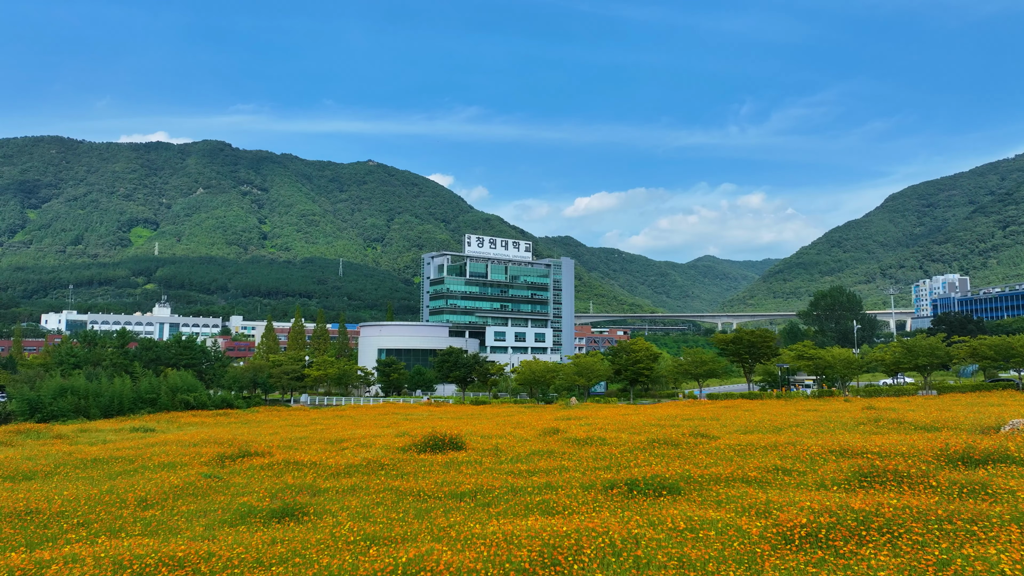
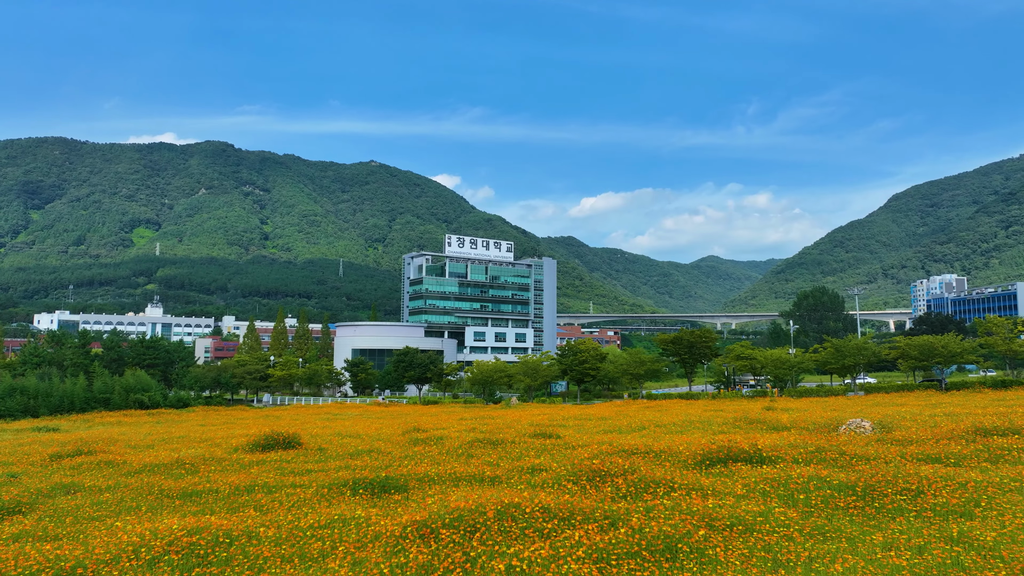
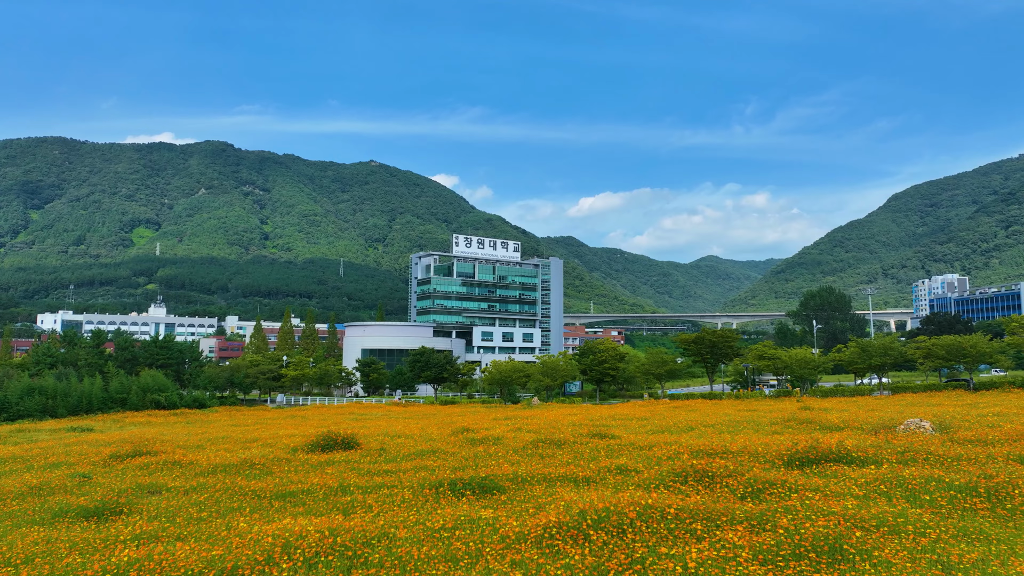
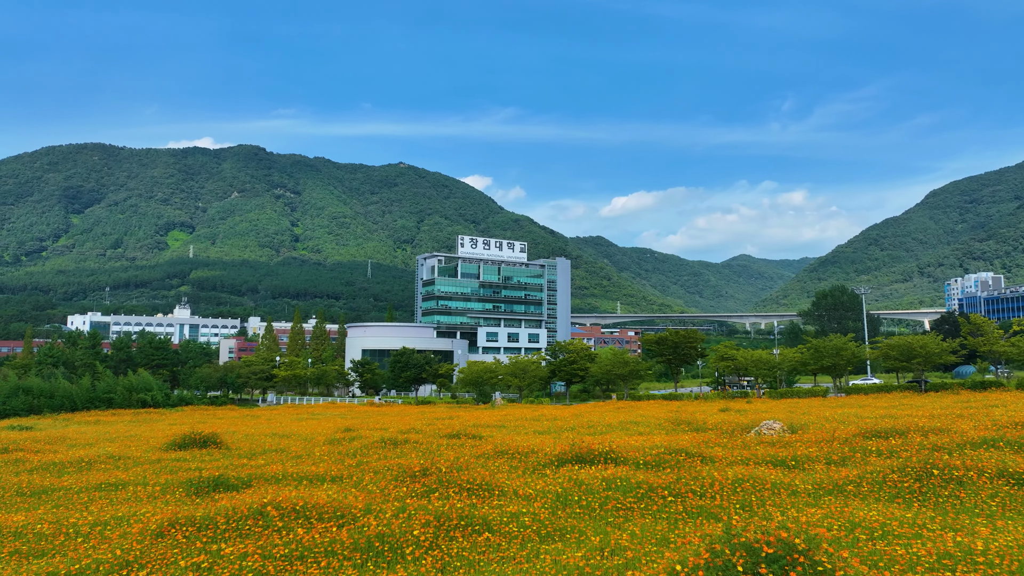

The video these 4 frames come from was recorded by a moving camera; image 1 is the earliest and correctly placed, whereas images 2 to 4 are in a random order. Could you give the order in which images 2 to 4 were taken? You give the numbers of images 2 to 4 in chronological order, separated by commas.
3, 2, 4
